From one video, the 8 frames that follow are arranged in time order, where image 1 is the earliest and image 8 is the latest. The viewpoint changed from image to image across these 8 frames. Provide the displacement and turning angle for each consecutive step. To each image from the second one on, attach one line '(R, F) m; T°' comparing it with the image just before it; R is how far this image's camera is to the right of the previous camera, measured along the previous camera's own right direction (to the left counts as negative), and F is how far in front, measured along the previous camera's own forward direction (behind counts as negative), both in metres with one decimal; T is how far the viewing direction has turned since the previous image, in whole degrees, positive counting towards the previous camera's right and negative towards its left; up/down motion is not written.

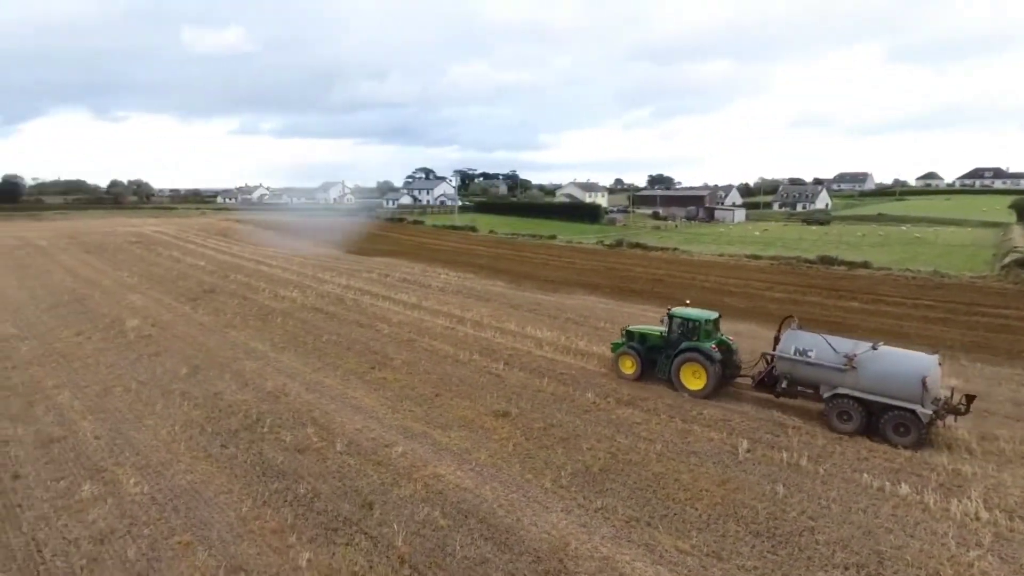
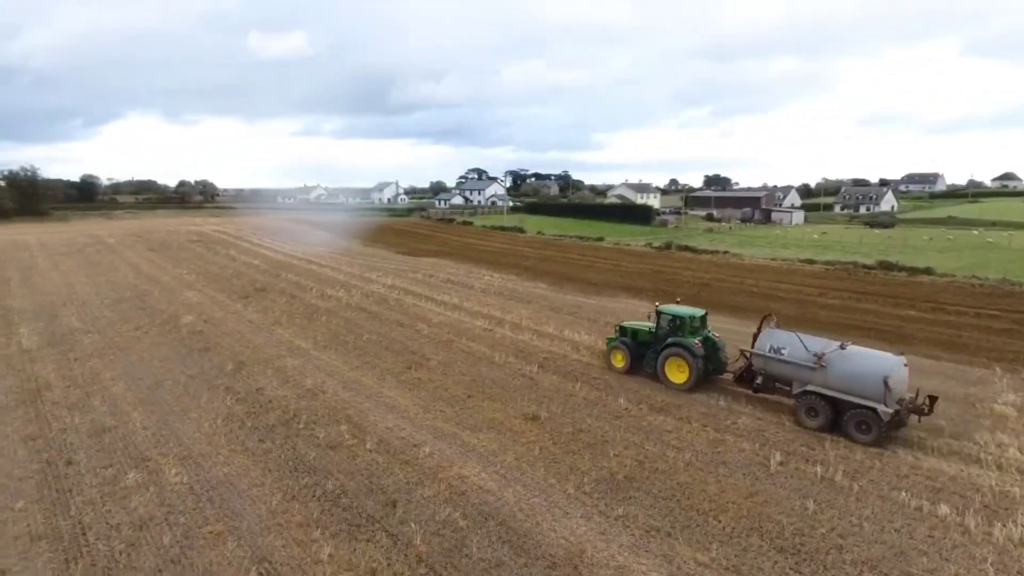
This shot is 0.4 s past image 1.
(+0.3, 0.0) m; -5°
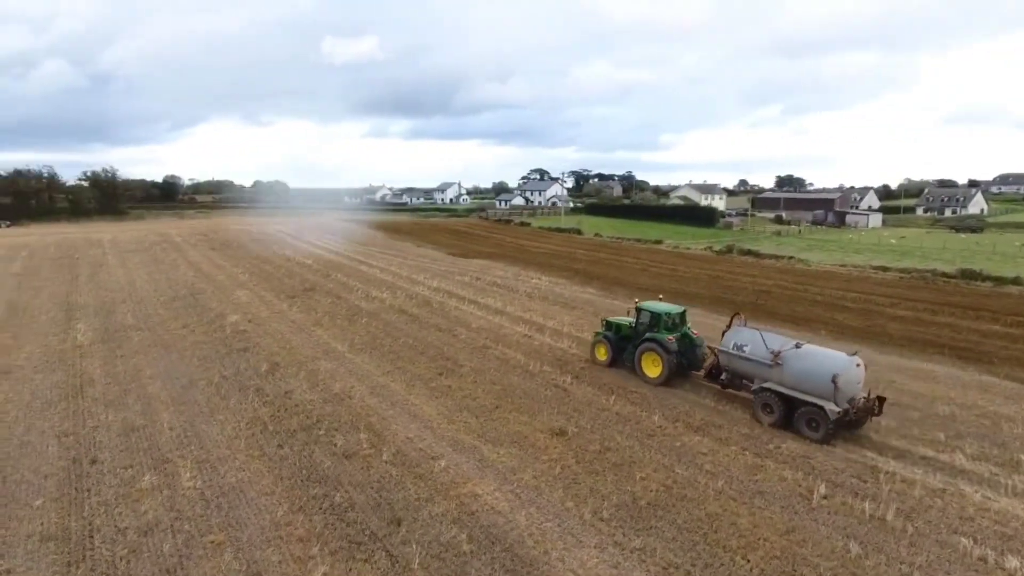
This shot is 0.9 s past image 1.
(+0.5, +0.5) m; -6°
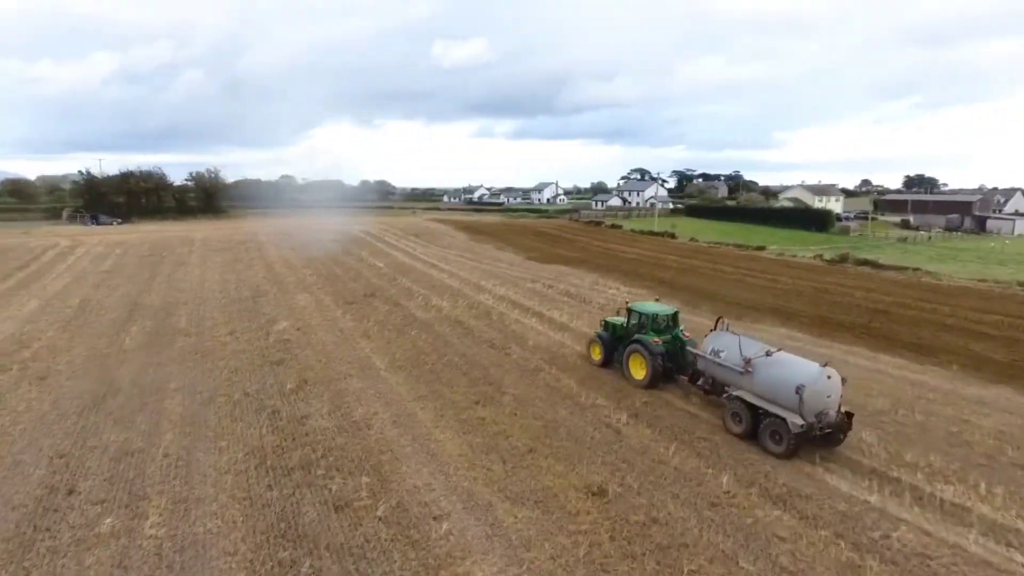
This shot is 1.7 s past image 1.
(+0.8, +1.7) m; -9°
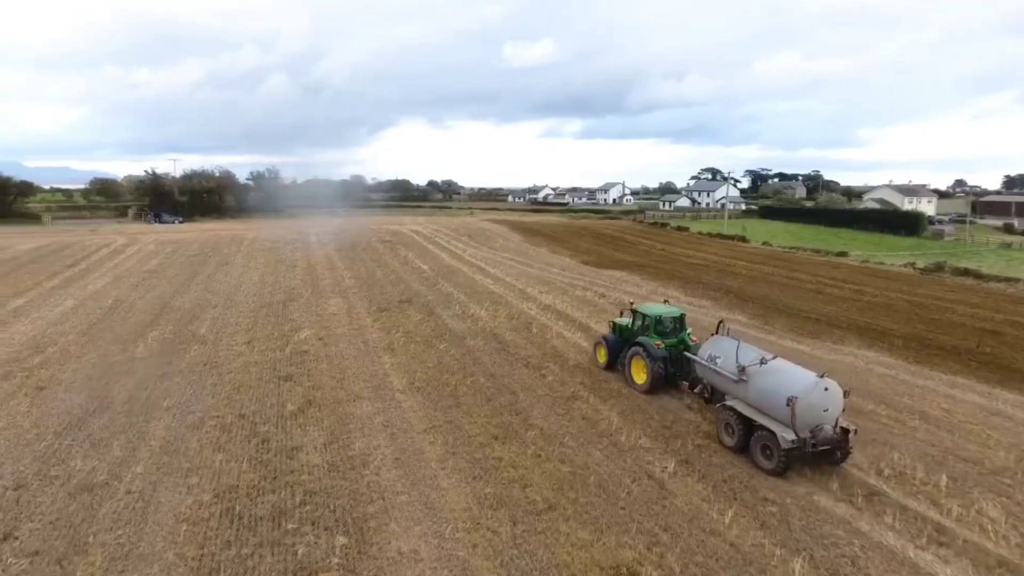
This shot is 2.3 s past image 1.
(+0.5, +1.6) m; -6°
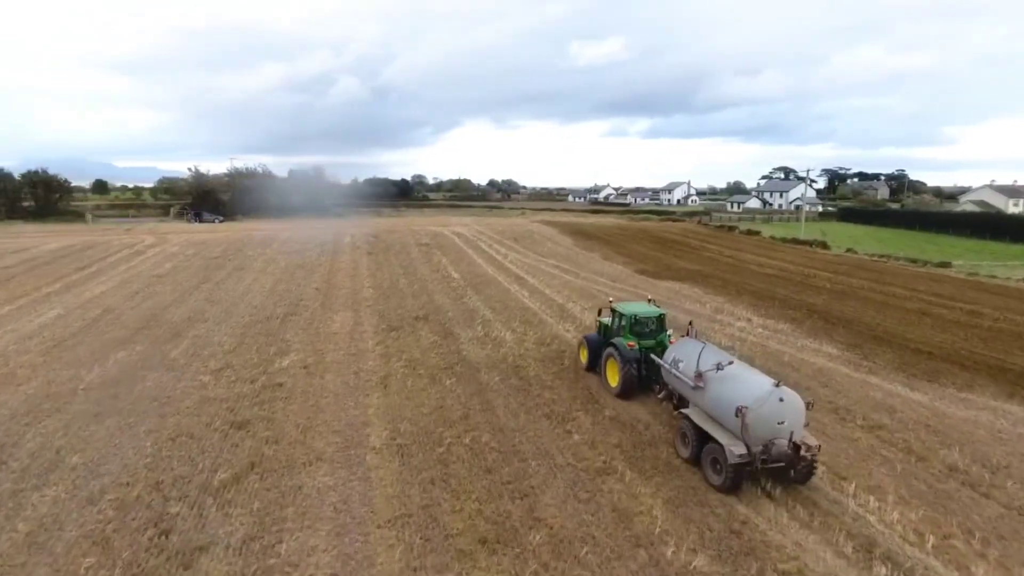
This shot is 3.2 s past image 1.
(+0.6, +2.8) m; -5°
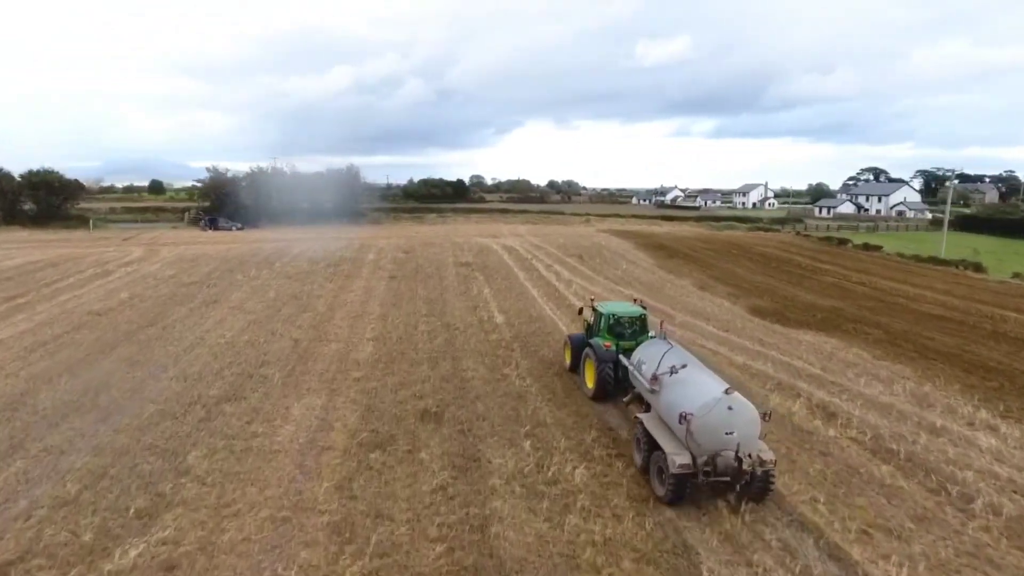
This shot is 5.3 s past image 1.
(-0.2, +6.2) m; -5°
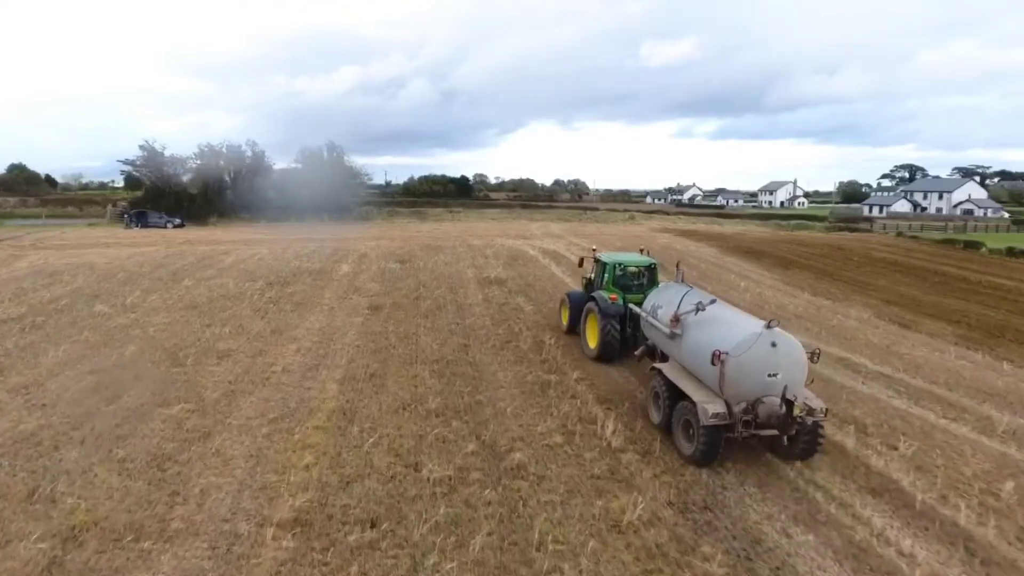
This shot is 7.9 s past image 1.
(-1.3, +8.3) m; 0°
